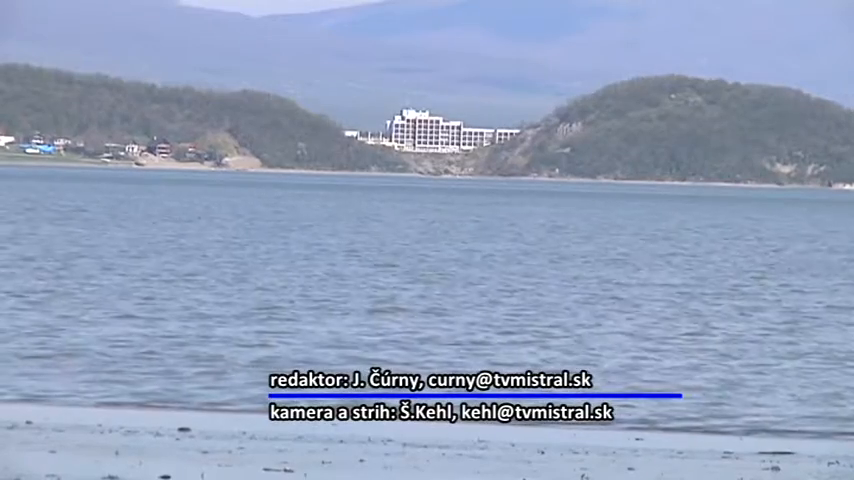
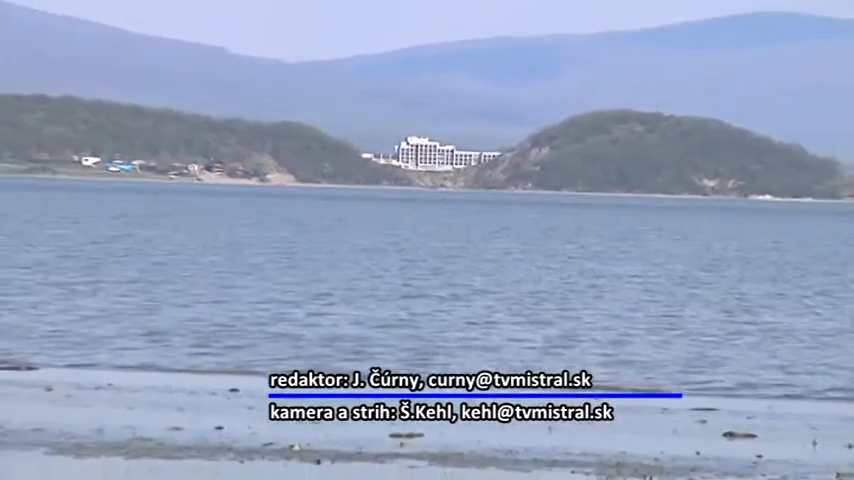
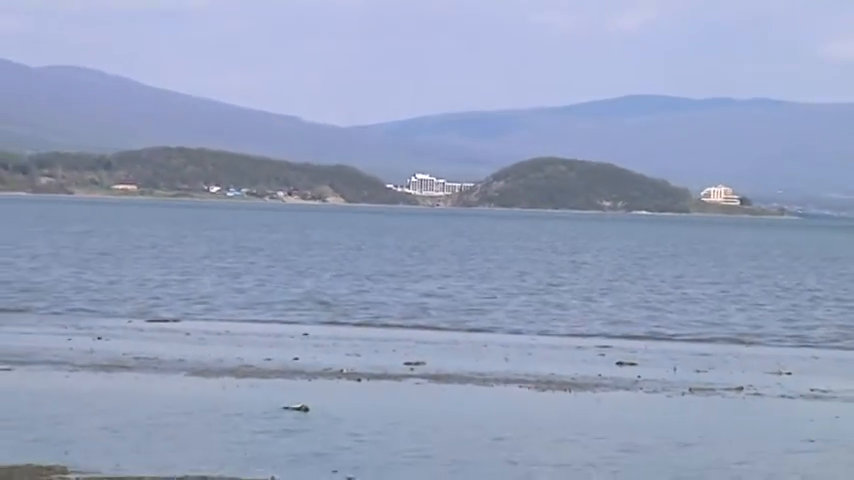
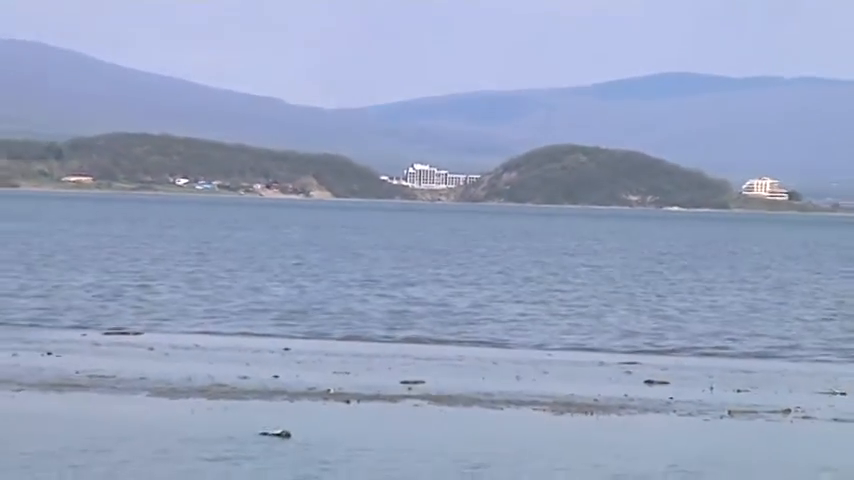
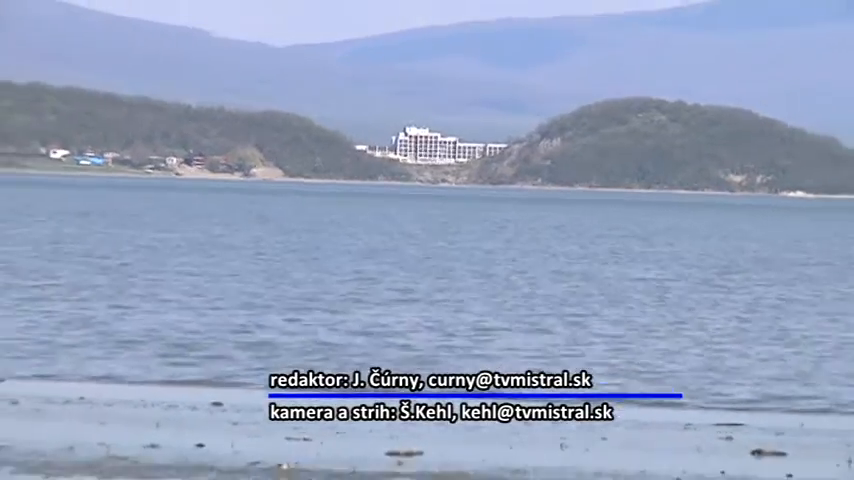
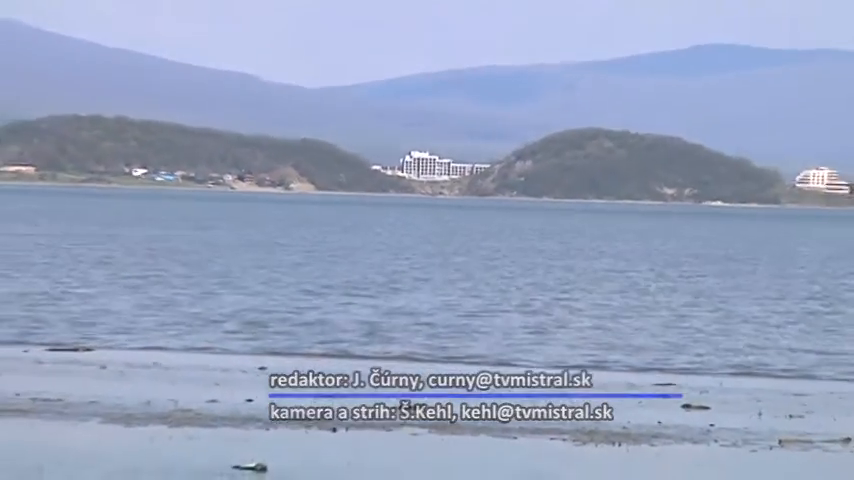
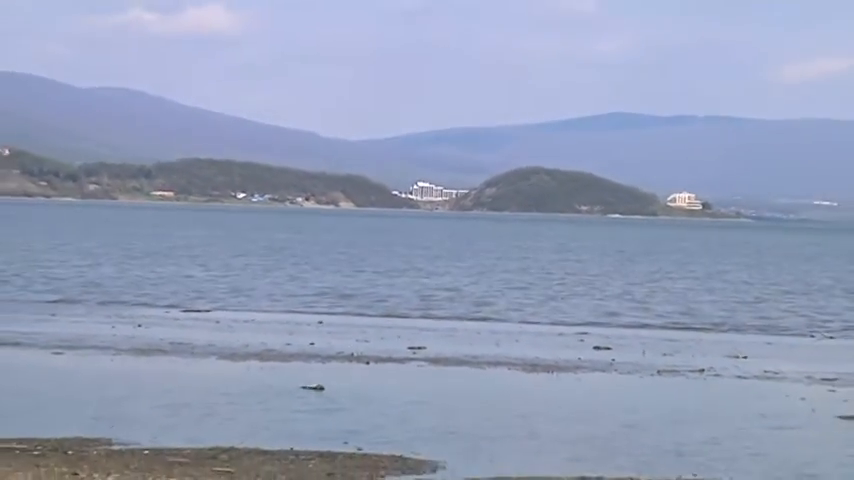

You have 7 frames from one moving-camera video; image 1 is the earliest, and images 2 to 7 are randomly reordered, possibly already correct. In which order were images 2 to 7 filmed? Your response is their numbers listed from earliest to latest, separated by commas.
5, 2, 6, 4, 3, 7
